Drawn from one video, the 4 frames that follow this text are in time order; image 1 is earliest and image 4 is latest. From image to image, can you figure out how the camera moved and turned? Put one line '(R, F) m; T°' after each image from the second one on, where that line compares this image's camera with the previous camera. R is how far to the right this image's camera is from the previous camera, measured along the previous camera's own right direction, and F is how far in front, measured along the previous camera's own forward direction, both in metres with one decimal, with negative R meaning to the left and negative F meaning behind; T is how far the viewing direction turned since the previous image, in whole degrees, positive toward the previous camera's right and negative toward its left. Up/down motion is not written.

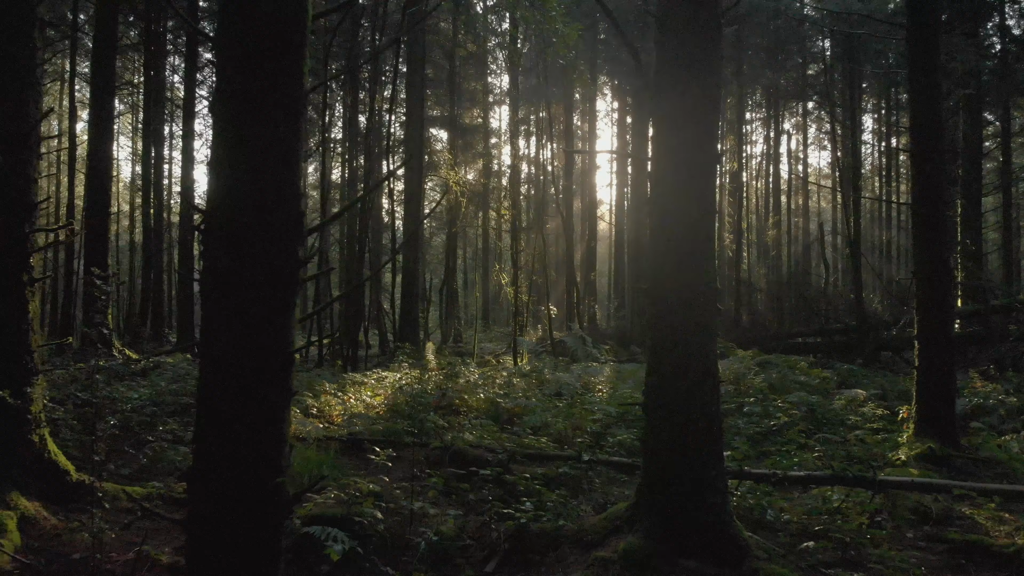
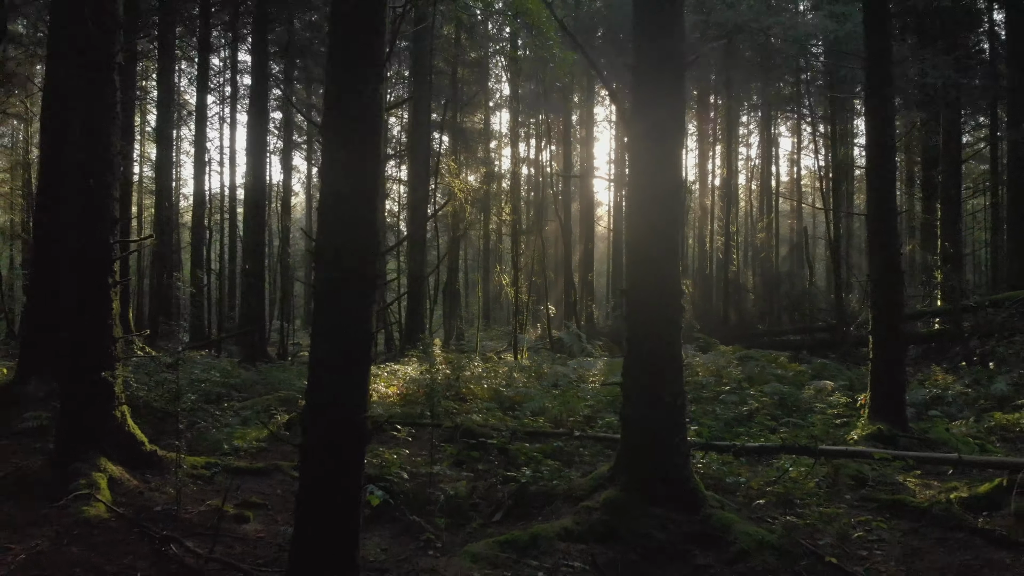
(0.0, -1.0) m; 0°
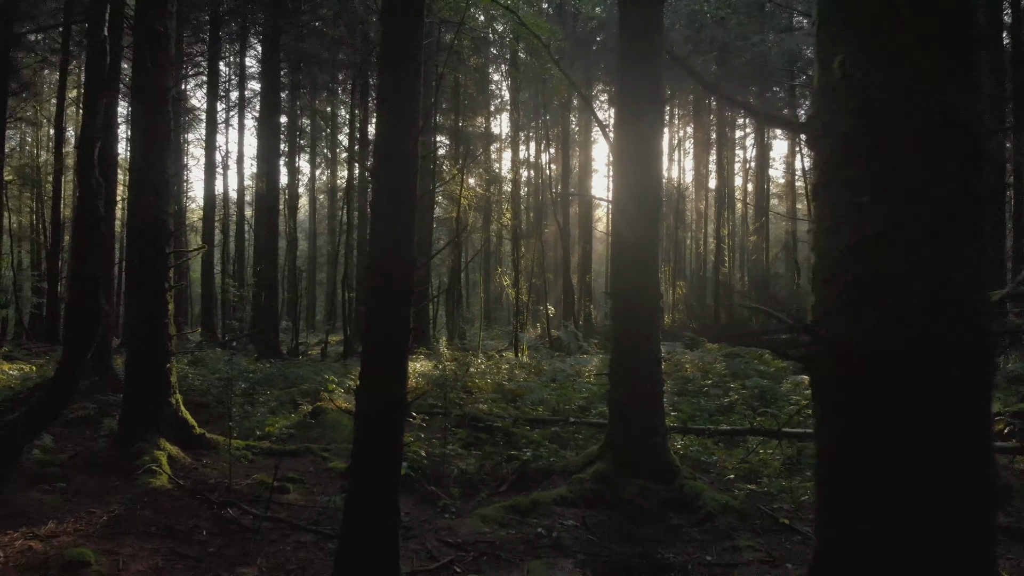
(0.0, -0.9) m; 0°
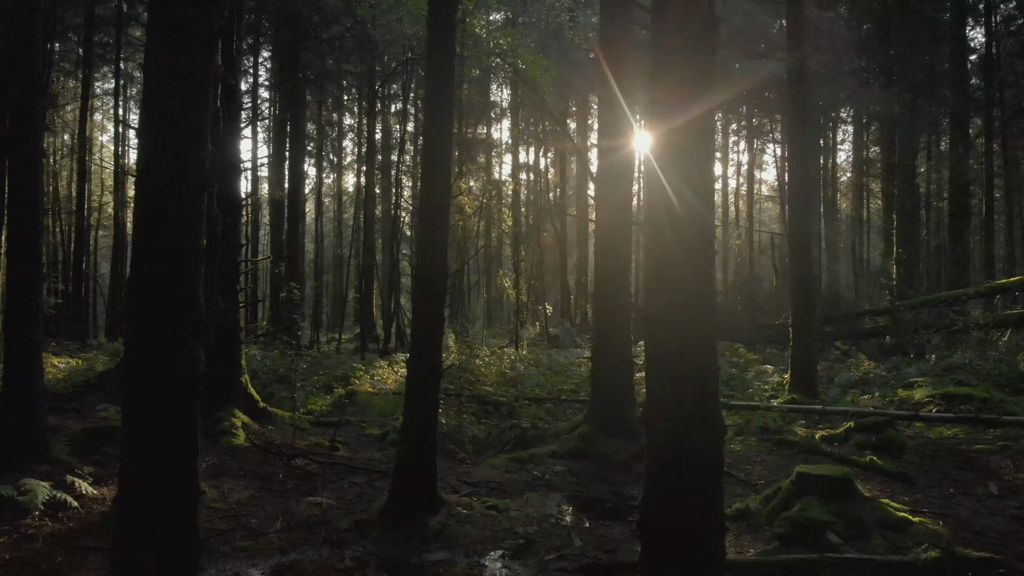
(0.0, -1.7) m; 0°
